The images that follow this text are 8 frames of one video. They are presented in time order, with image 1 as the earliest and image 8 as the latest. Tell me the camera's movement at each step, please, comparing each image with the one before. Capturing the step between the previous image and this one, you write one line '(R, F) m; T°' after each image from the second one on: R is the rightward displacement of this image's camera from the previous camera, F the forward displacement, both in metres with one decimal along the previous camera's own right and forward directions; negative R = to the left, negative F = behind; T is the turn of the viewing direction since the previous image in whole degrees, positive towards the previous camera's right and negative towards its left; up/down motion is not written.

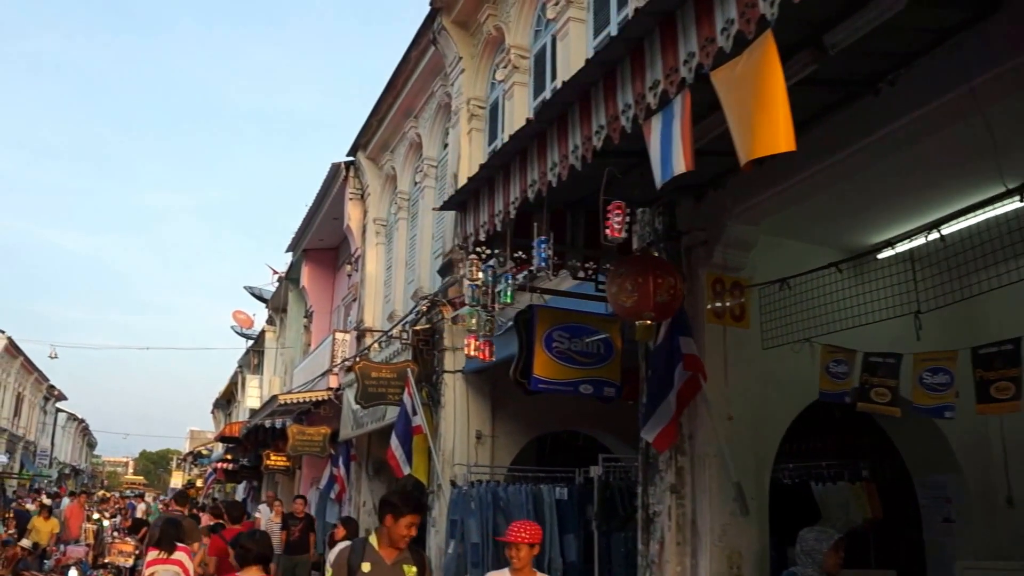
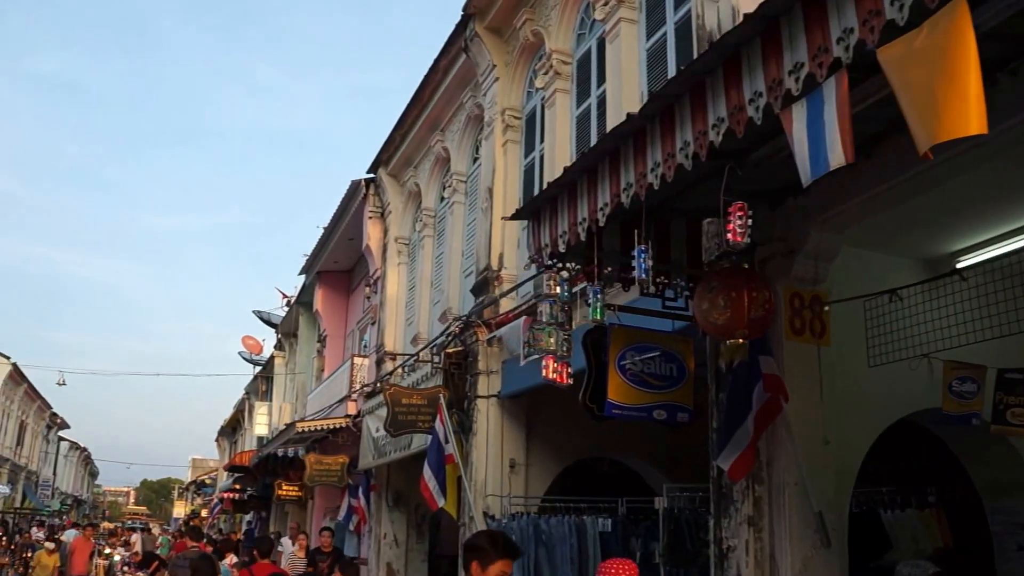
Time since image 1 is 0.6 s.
(-0.3, +0.5) m; 0°
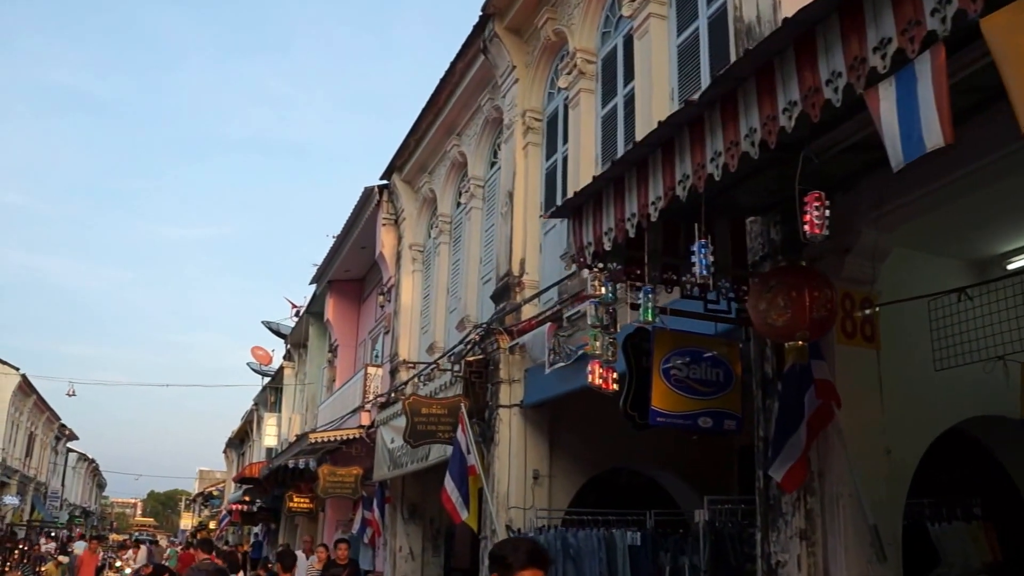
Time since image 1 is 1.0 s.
(-0.1, +0.3) m; 0°
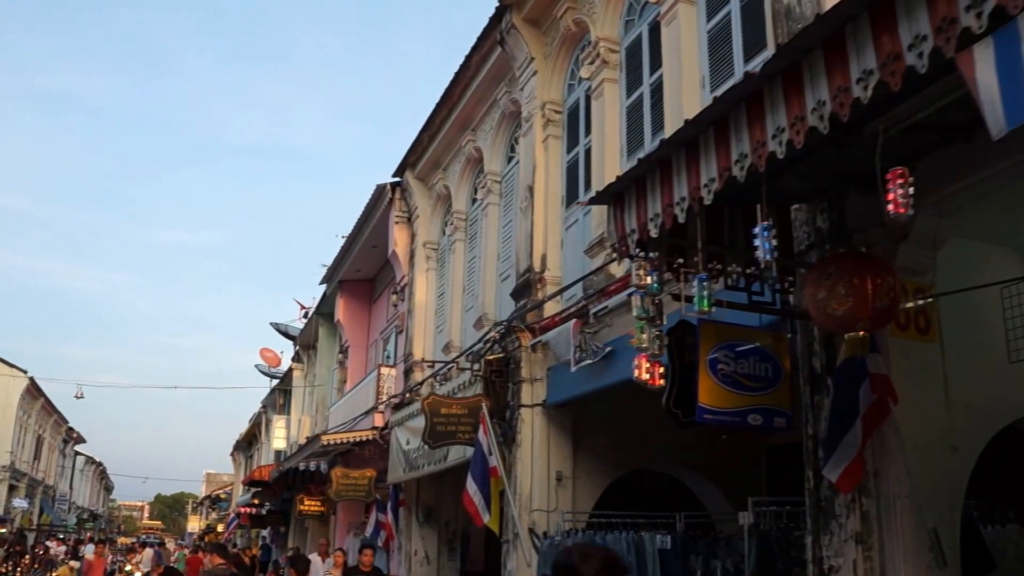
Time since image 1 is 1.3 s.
(-0.1, +0.3) m; 0°
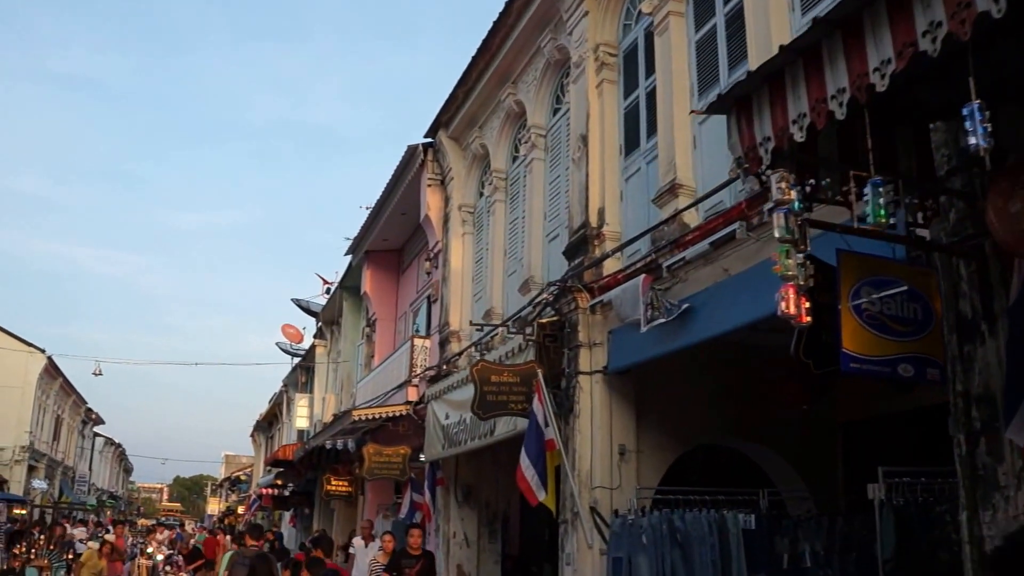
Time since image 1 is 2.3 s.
(-0.3, +0.8) m; -1°
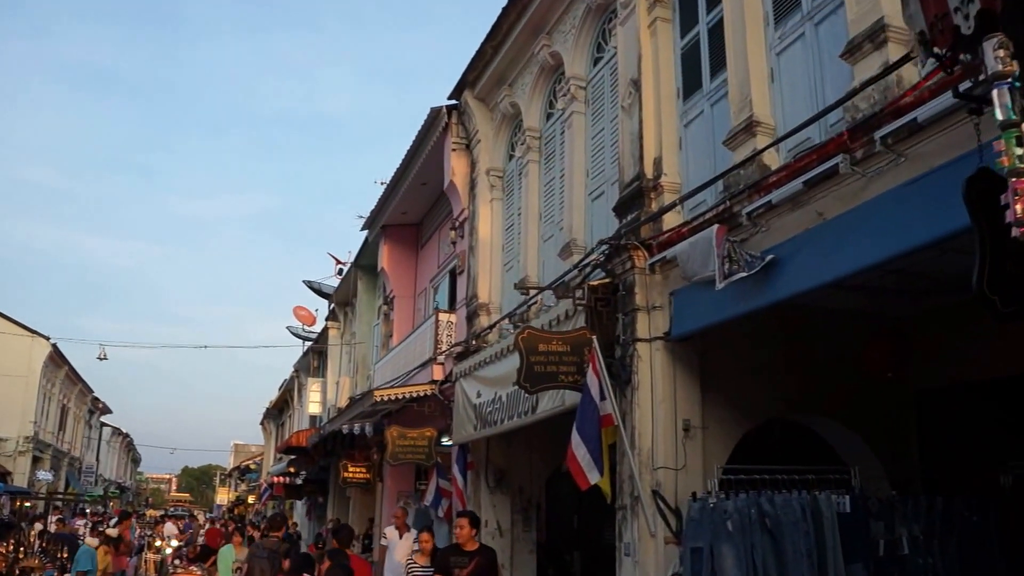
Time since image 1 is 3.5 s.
(-0.2, +0.9) m; 0°
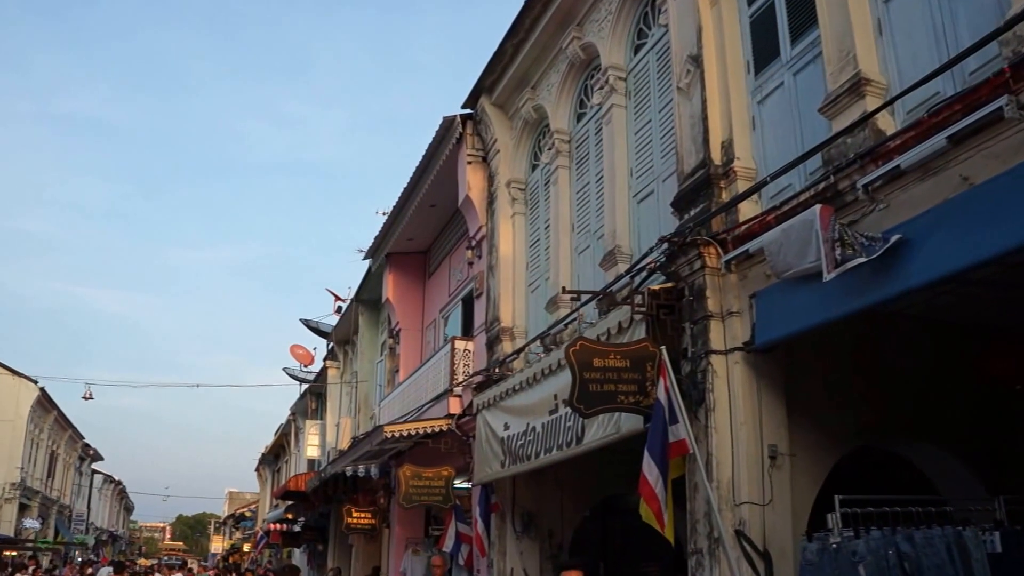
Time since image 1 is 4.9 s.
(-0.3, +1.2) m; 0°
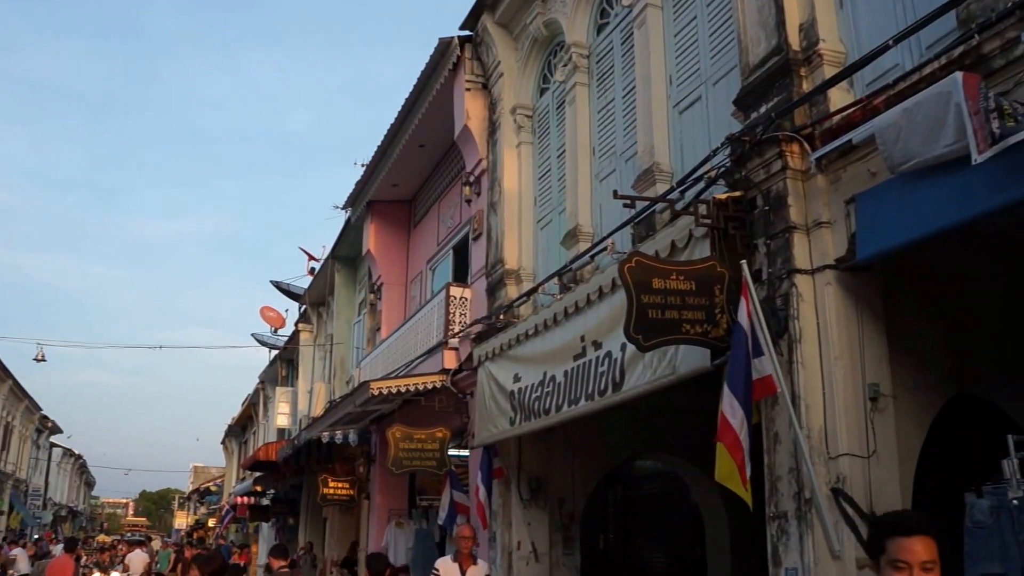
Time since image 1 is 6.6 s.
(-0.3, +1.2) m; +1°
